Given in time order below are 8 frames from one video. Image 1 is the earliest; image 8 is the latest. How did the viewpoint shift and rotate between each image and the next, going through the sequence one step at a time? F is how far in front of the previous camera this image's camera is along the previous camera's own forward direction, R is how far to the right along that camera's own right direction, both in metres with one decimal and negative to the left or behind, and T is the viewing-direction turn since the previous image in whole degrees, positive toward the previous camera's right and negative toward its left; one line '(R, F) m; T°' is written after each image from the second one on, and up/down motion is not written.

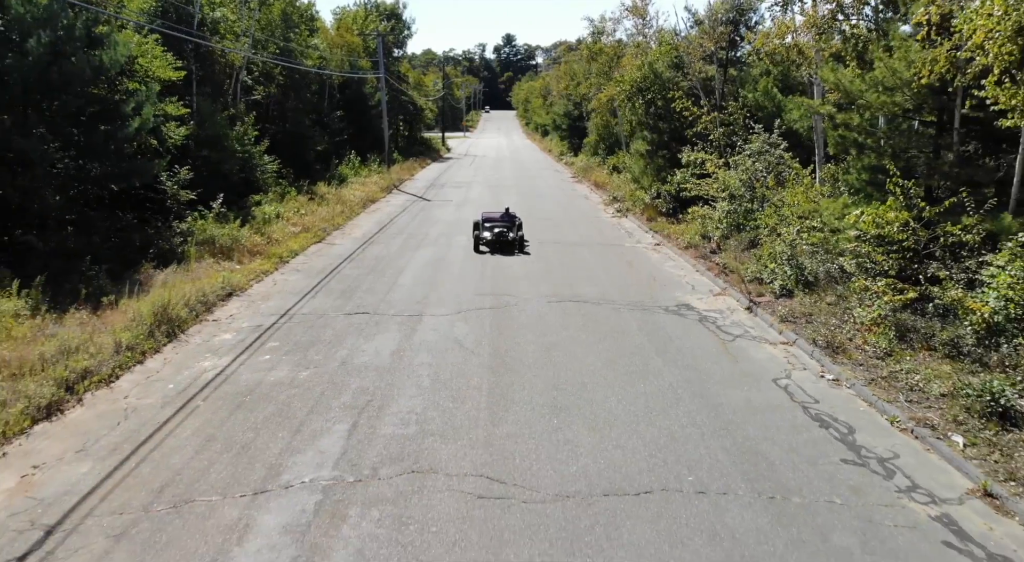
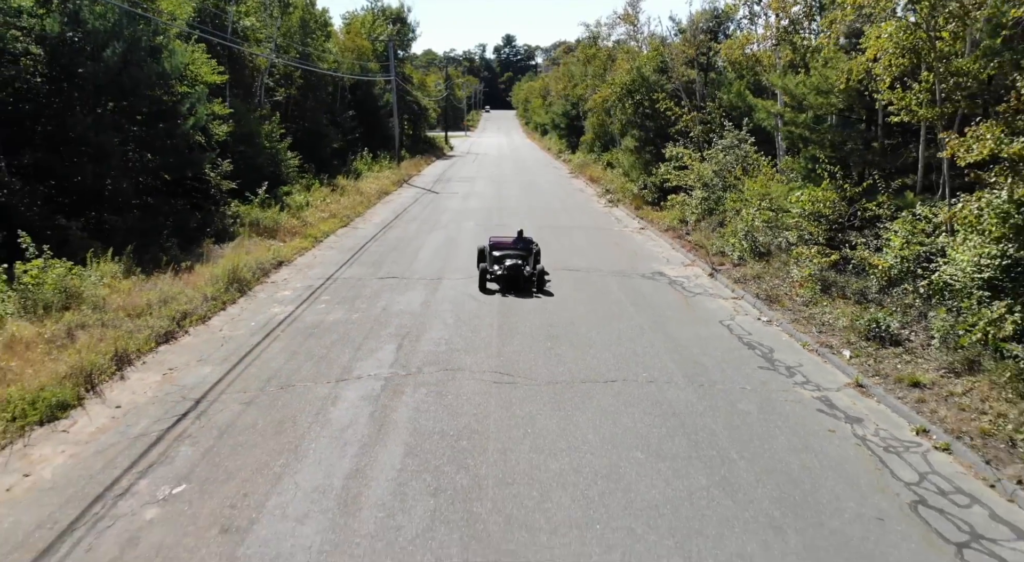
(-0.1, -1.9) m; 0°
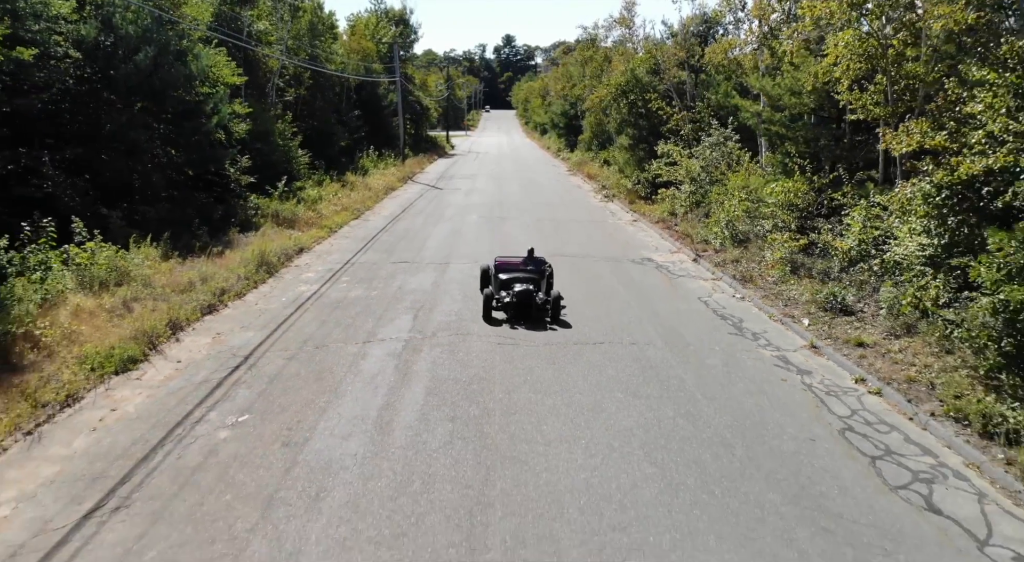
(0.0, -1.1) m; 0°
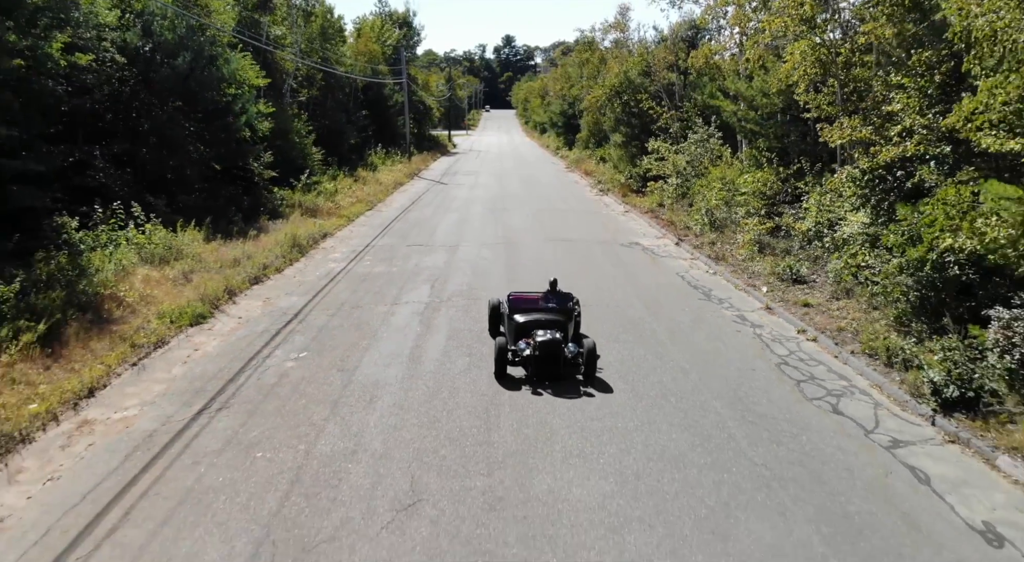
(0.0, -1.5) m; 0°
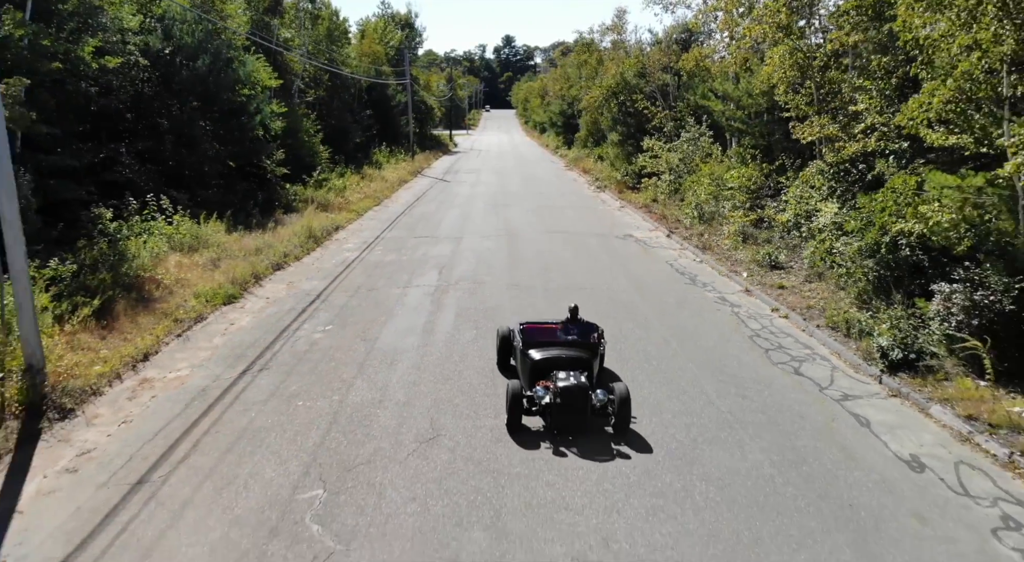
(0.0, -0.9) m; 0°
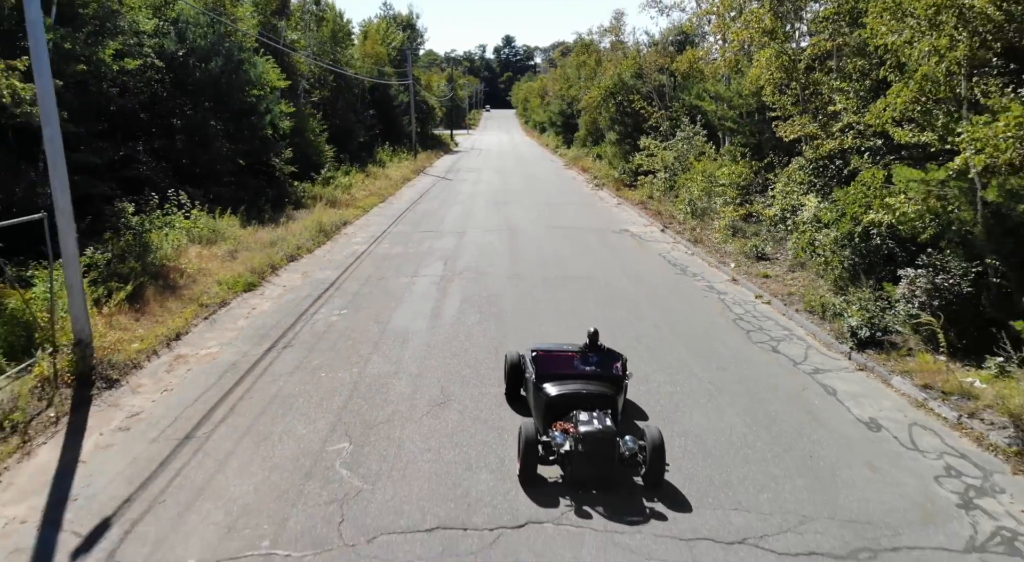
(0.0, -0.7) m; 0°
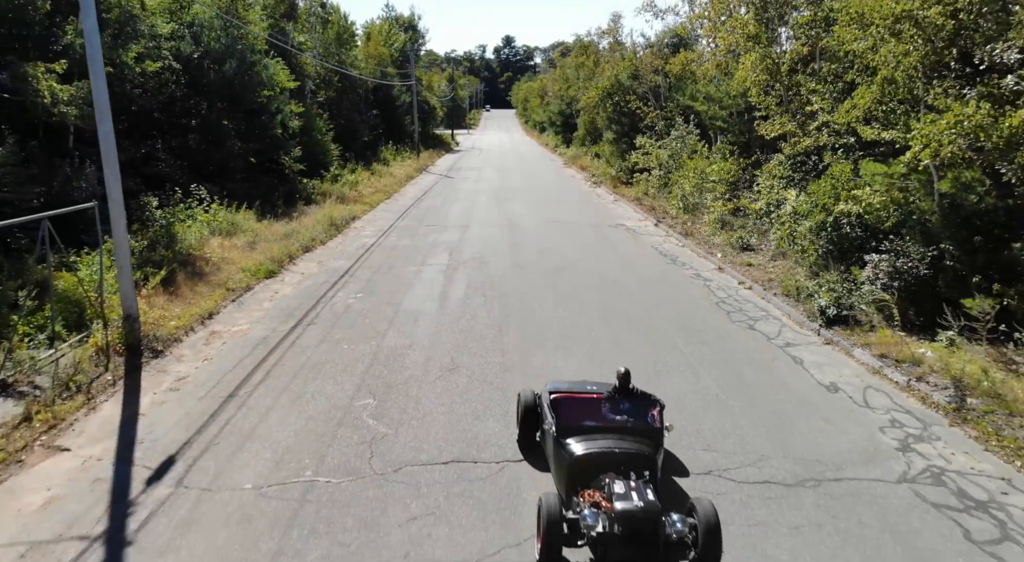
(0.0, -0.8) m; 0°
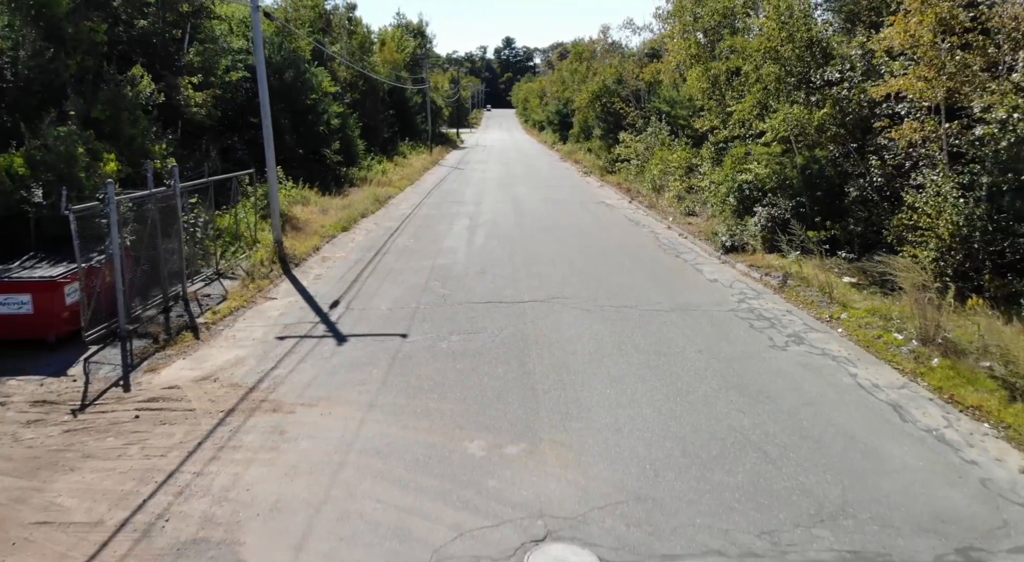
(-0.1, -4.4) m; 0°
